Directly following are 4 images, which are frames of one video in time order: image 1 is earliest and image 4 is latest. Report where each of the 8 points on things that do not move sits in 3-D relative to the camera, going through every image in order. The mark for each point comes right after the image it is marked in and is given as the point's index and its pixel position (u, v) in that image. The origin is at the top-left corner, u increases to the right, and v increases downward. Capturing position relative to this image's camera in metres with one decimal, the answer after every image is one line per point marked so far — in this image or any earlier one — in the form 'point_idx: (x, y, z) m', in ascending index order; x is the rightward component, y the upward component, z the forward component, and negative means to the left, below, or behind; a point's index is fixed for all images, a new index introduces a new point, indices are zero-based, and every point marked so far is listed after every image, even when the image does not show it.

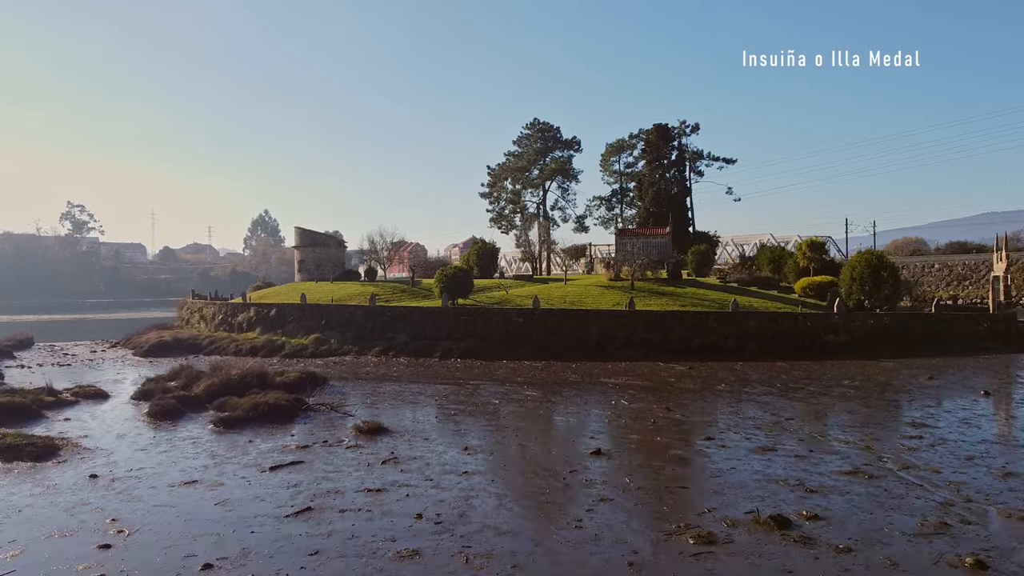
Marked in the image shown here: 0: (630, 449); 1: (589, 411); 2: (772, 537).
0: (+2.9, -3.9, +13.9) m
1: (+2.4, -3.9, +17.9) m
2: (+3.9, -3.7, +8.6) m
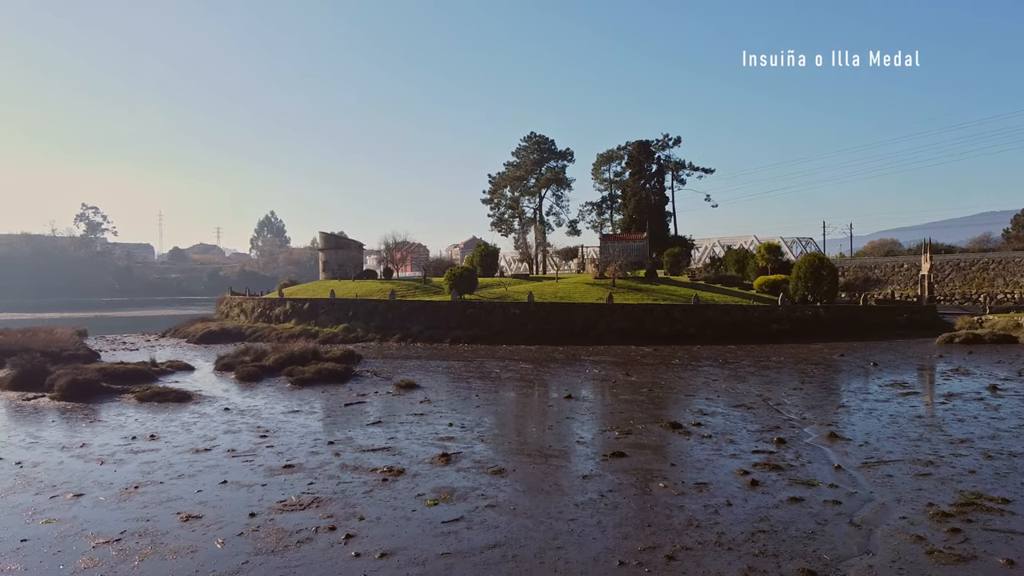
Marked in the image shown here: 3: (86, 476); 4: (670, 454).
0: (+2.8, -3.7, +19.4) m
1: (+2.3, -3.7, +23.4) m
2: (+3.8, -3.5, +14.2) m
3: (-8.4, -3.7, +11.3) m
4: (+3.4, -3.6, +12.3) m
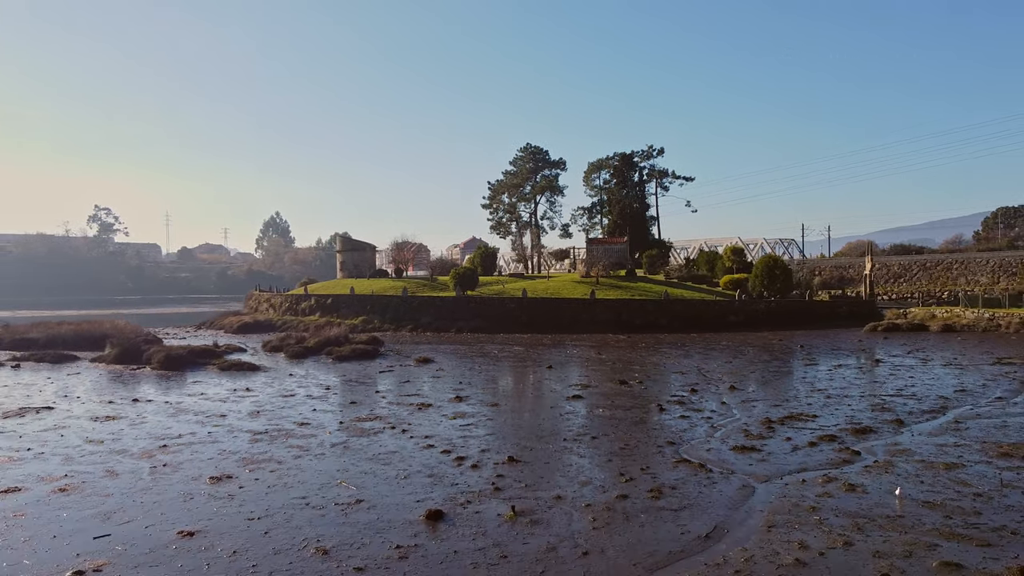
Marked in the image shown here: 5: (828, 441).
0: (+2.5, -3.5, +24.9) m
1: (+2.1, -3.5, +29.0) m
2: (+3.6, -3.4, +19.7) m
3: (-8.6, -3.5, +16.8) m
4: (+3.1, -3.4, +17.8) m
5: (+7.1, -3.4, +12.7) m
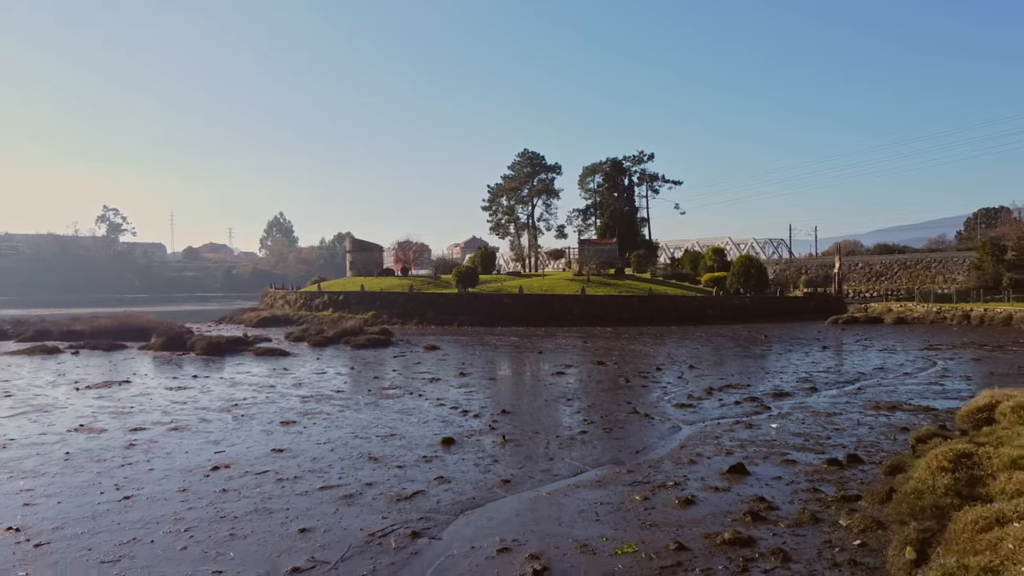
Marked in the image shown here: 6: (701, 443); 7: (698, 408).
0: (+2.3, -3.3, +28.6) m
1: (+1.9, -3.3, +32.6) m
2: (+3.4, -3.2, +23.4) m
3: (-8.8, -3.4, +20.5) m
4: (+2.9, -3.2, +21.5) m
5: (+6.9, -3.2, +16.4) m
6: (+4.0, -3.3, +12.2) m
7: (+5.1, -3.3, +15.6) m
